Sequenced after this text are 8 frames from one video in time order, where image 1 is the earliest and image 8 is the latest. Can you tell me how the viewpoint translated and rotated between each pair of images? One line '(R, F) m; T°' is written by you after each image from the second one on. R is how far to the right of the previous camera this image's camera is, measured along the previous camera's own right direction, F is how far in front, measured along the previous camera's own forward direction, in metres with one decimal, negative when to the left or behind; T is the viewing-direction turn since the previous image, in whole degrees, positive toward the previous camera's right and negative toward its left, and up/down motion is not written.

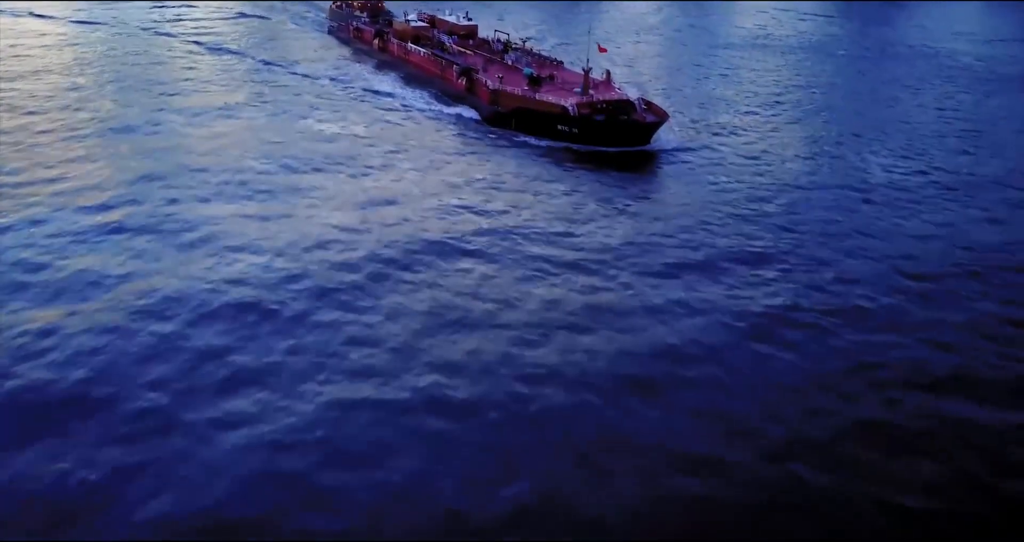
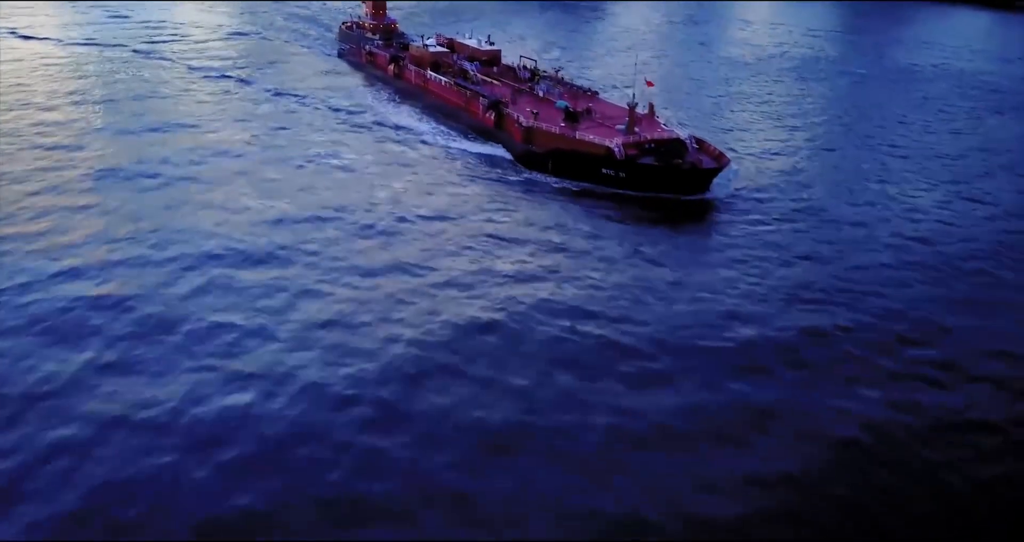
(-1.1, +3.5) m; 0°
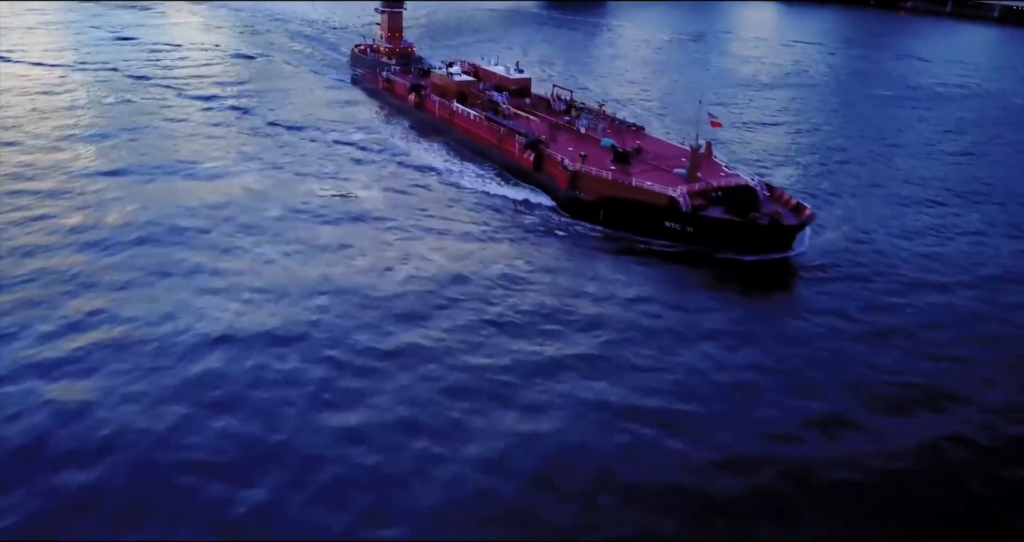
(-1.3, +3.5) m; 0°
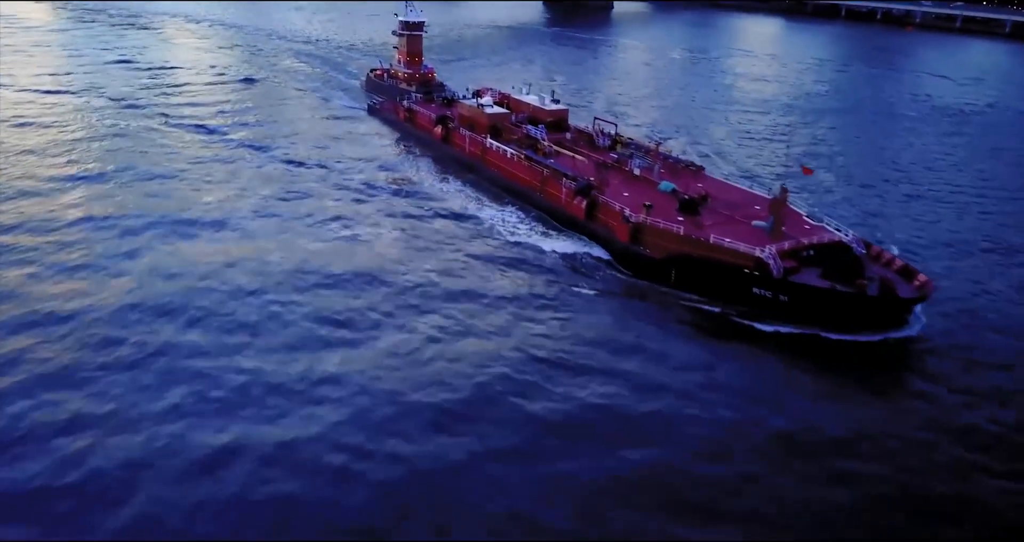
(-1.4, +3.5) m; 0°
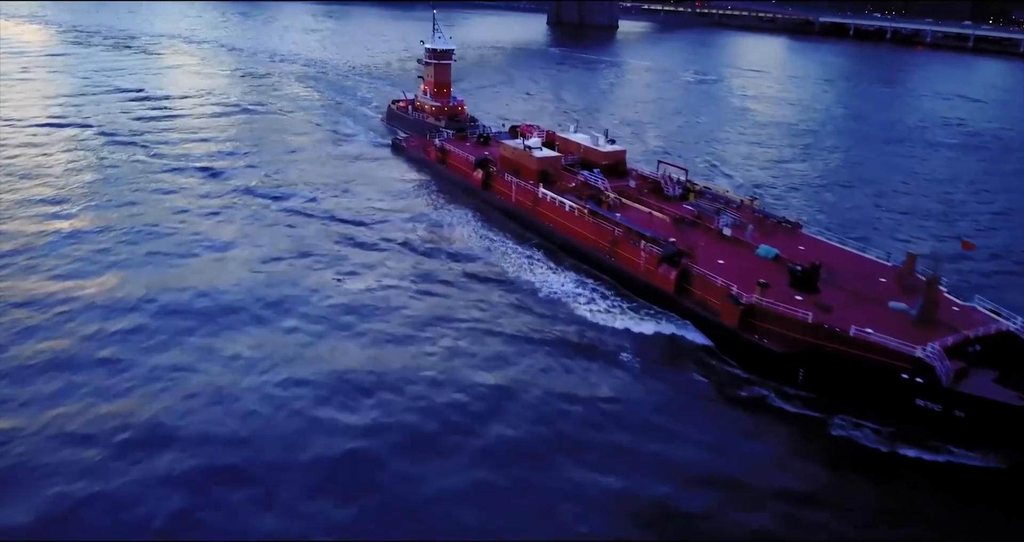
(-1.7, +4.3) m; 0°
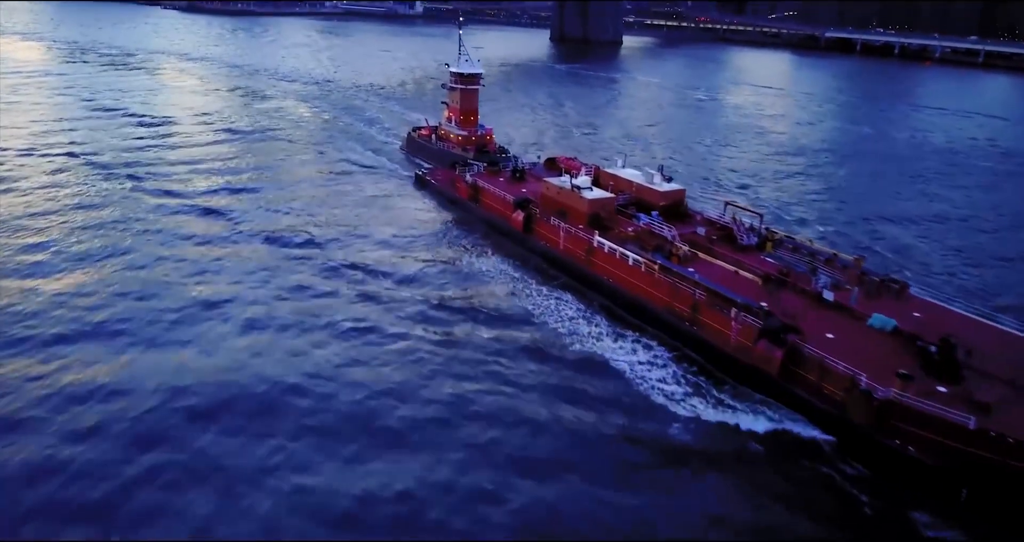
(-1.4, +3.5) m; 0°
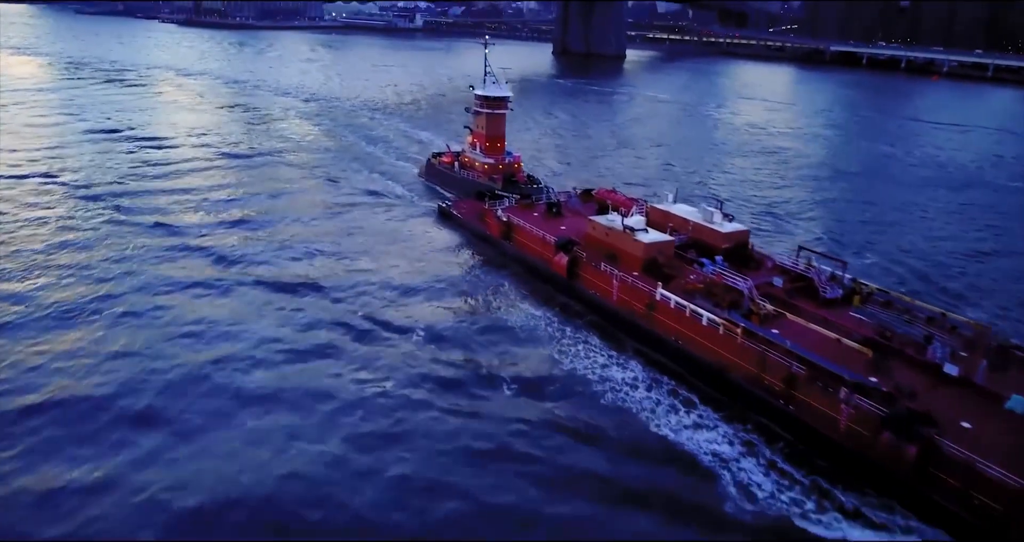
(-1.2, +3.0) m; 0°
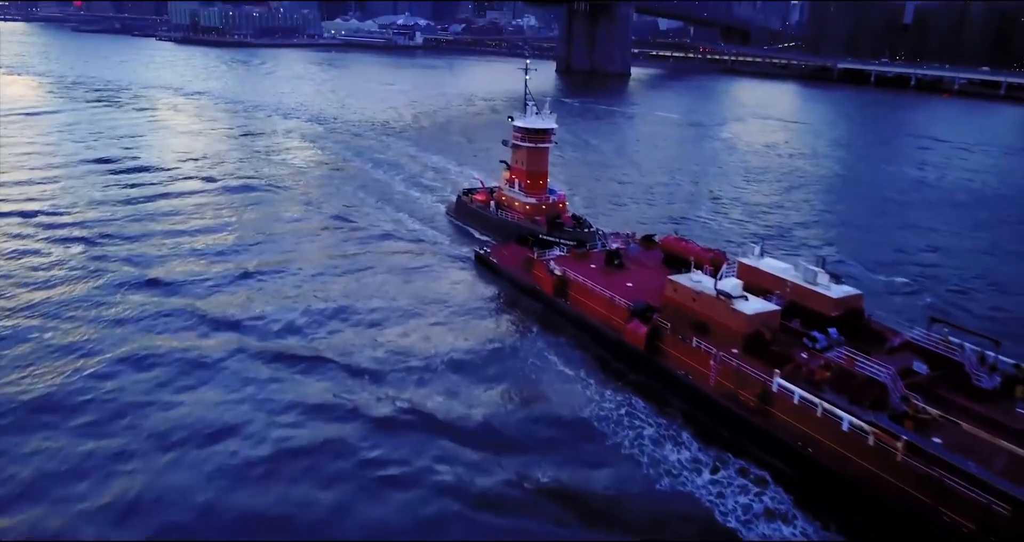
(-1.5, +4.1) m; 0°
